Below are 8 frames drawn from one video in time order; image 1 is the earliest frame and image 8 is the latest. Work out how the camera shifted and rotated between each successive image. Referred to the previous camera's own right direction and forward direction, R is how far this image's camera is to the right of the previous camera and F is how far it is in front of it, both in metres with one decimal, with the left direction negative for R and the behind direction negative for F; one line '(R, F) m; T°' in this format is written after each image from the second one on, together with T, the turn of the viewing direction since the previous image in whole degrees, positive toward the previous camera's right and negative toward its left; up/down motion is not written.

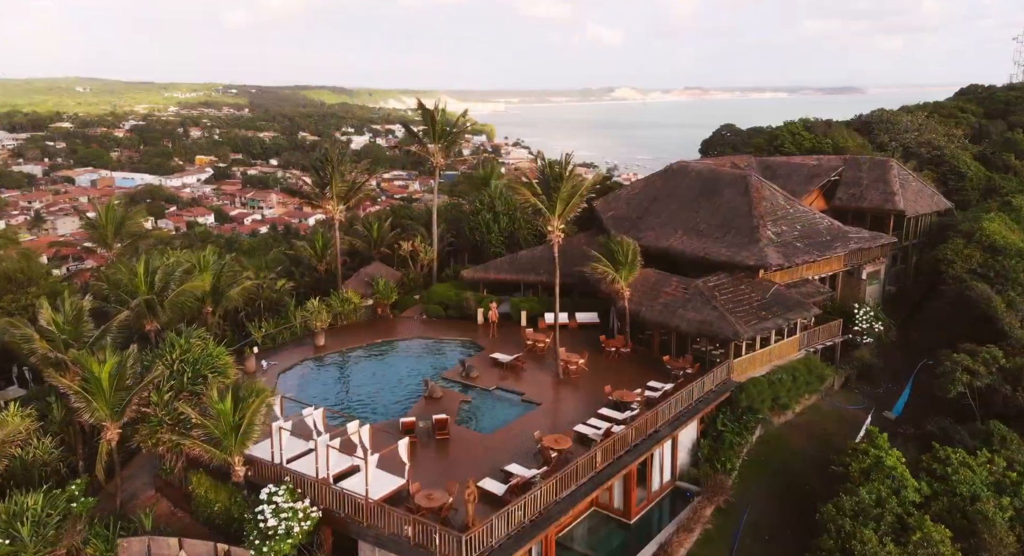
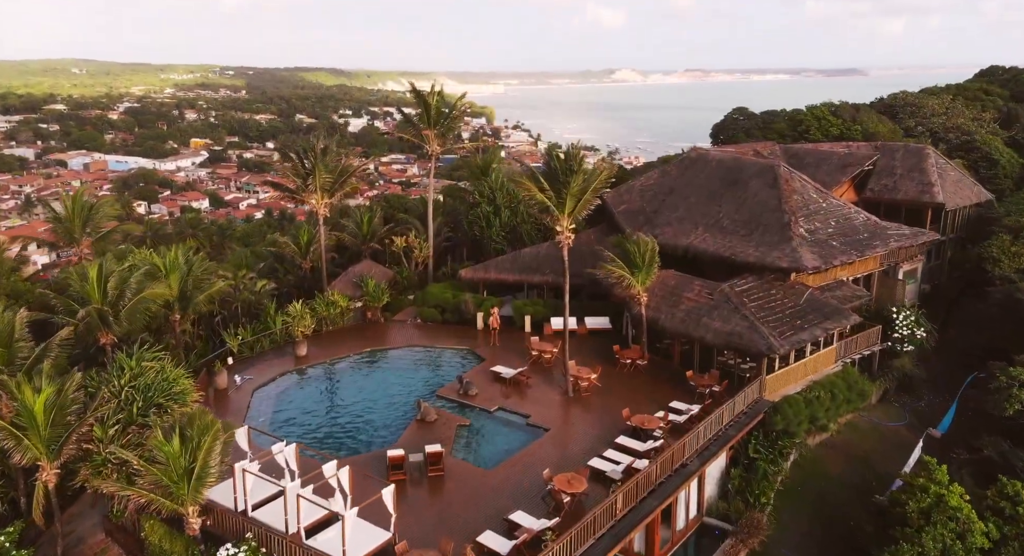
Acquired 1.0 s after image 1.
(-0.1, +2.8) m; 0°
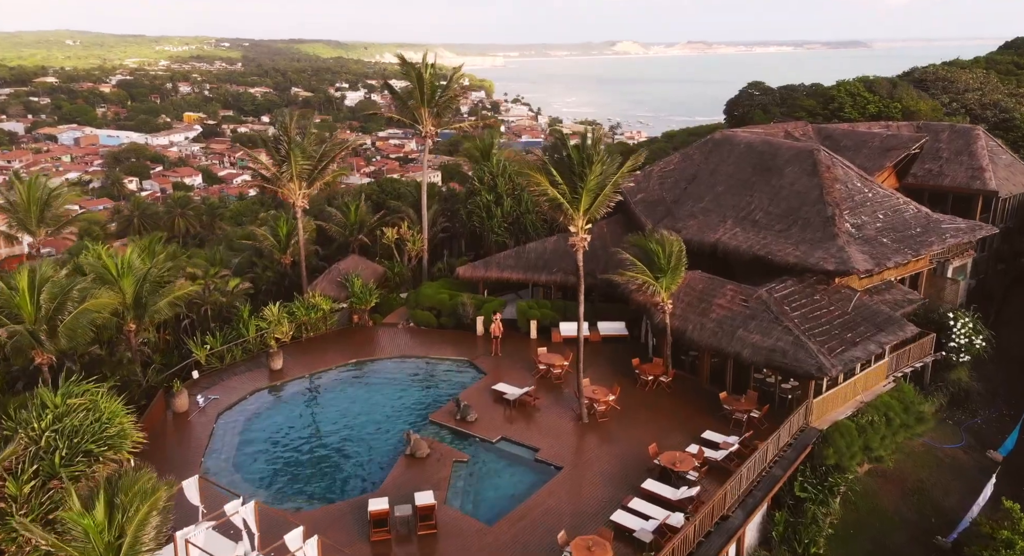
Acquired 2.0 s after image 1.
(-0.1, +3.1) m; 0°
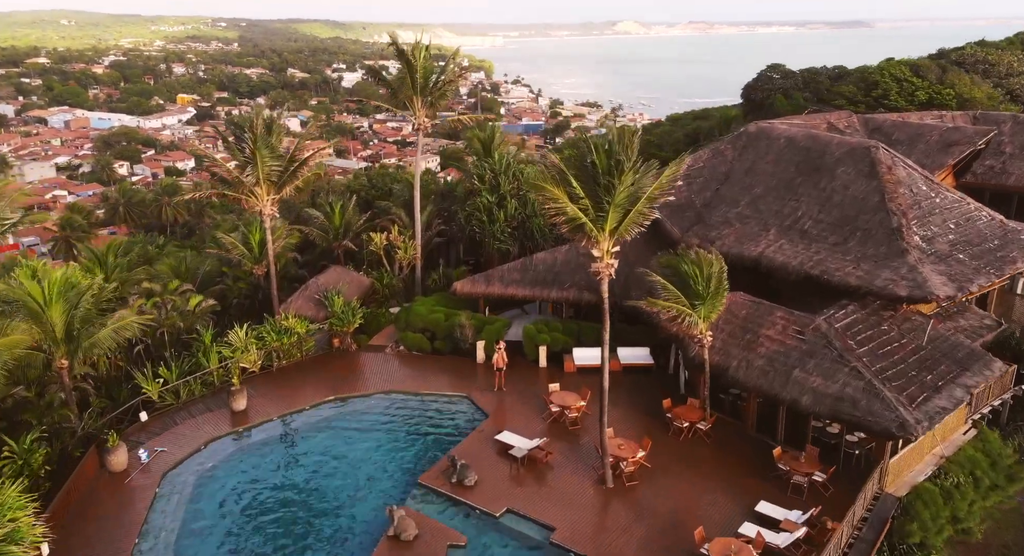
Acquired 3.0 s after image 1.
(-0.2, +3.4) m; 0°
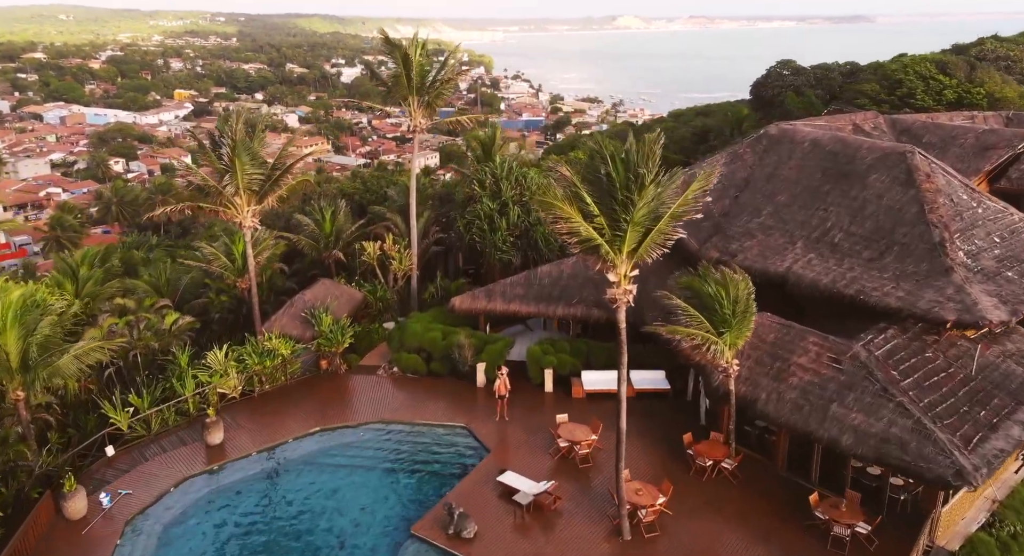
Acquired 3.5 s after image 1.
(-0.1, +1.7) m; 0°
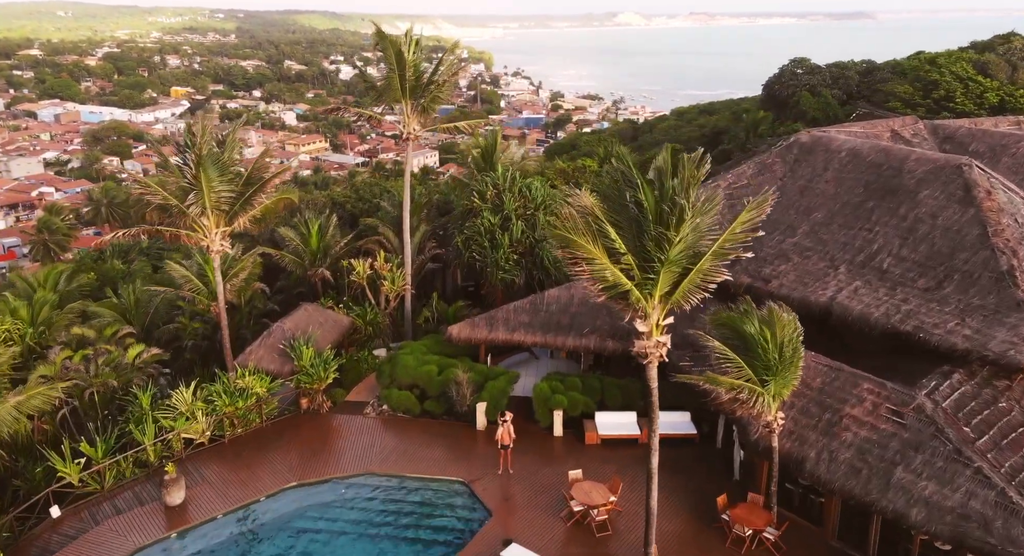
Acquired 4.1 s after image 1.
(-0.1, +2.2) m; 0°
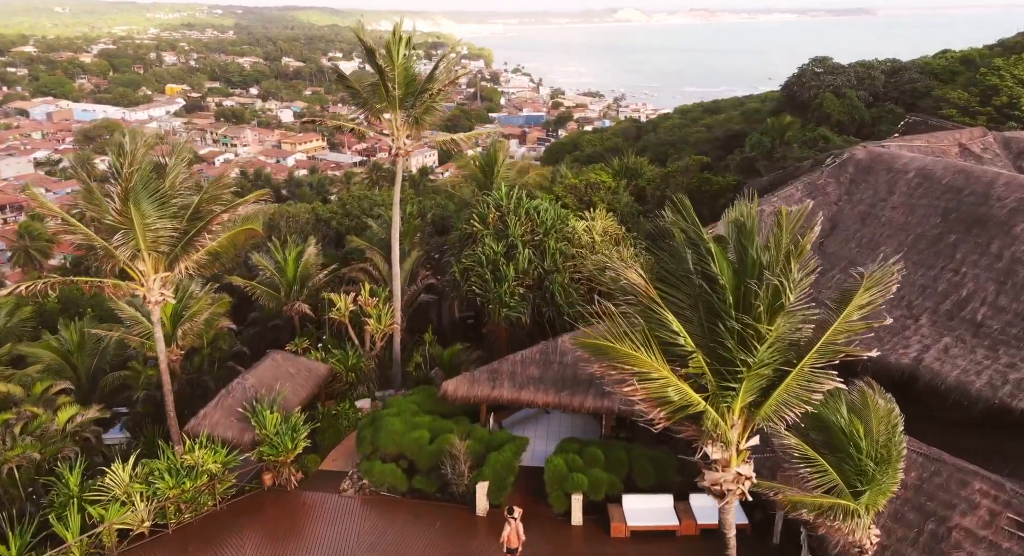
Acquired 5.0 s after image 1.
(-0.1, +3.0) m; 0°
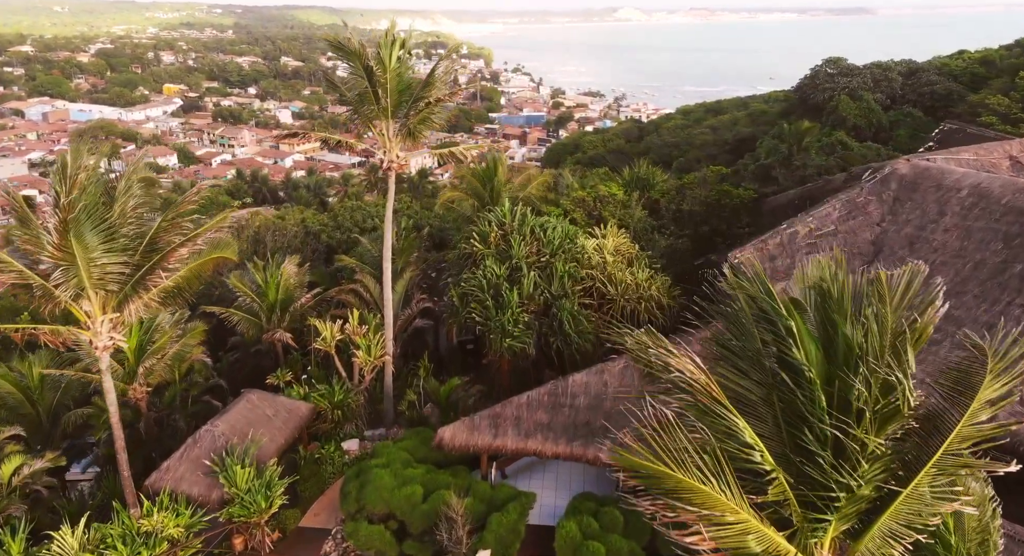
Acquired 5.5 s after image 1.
(-0.1, +1.8) m; 0°
